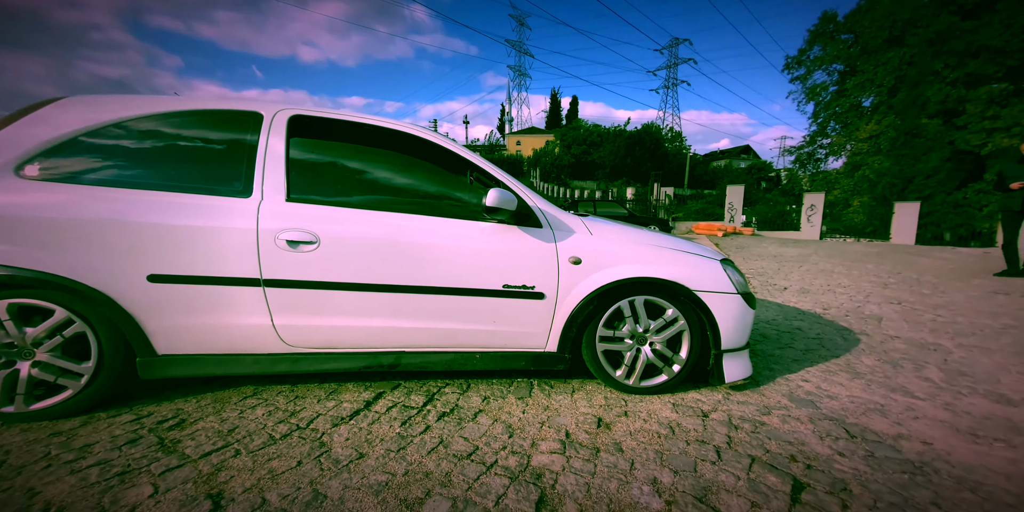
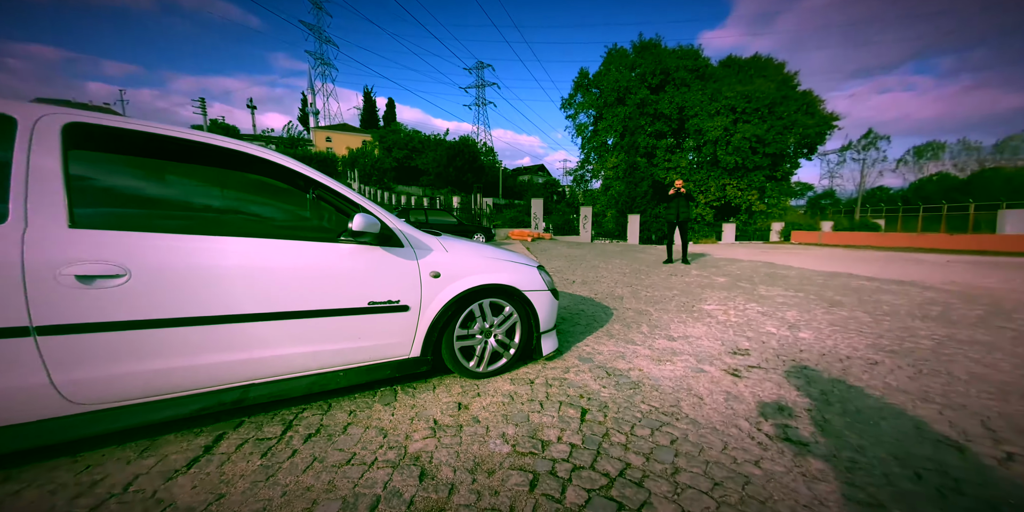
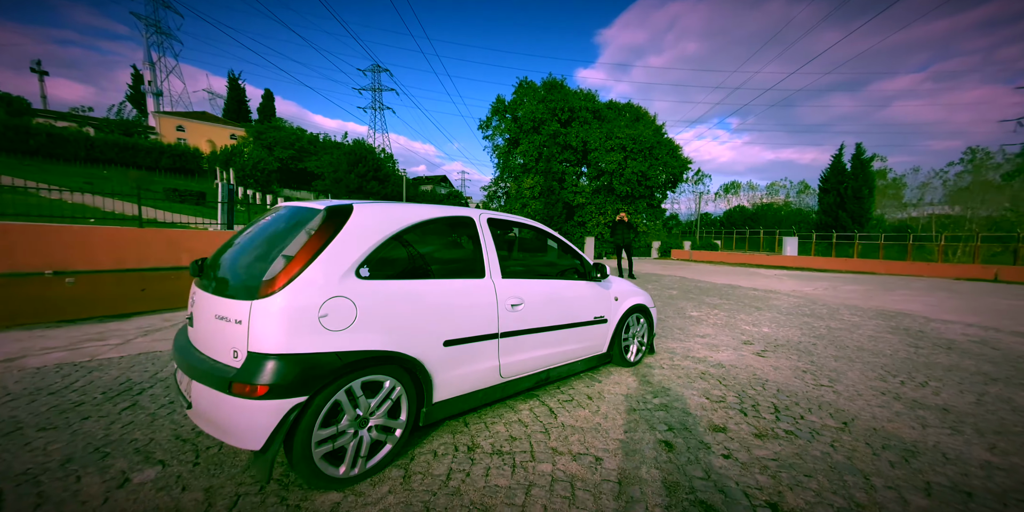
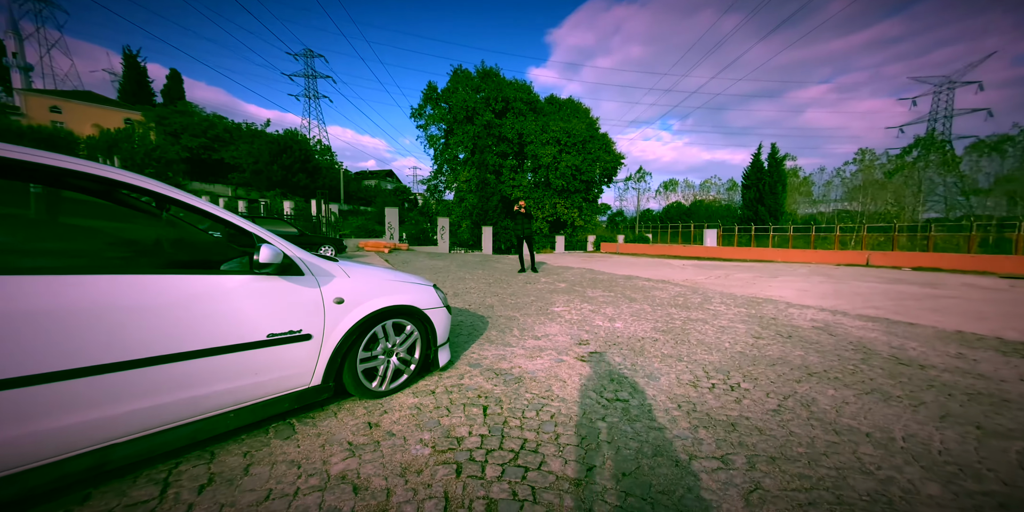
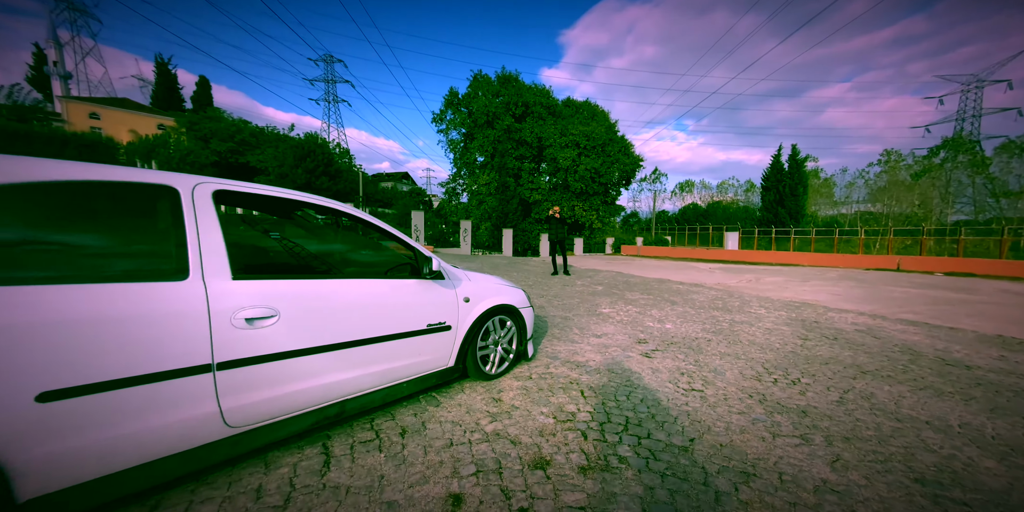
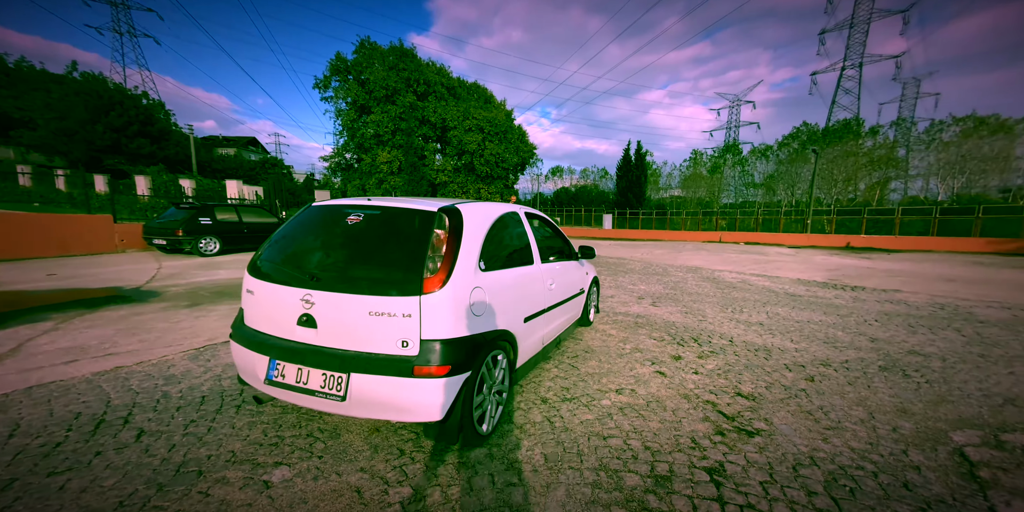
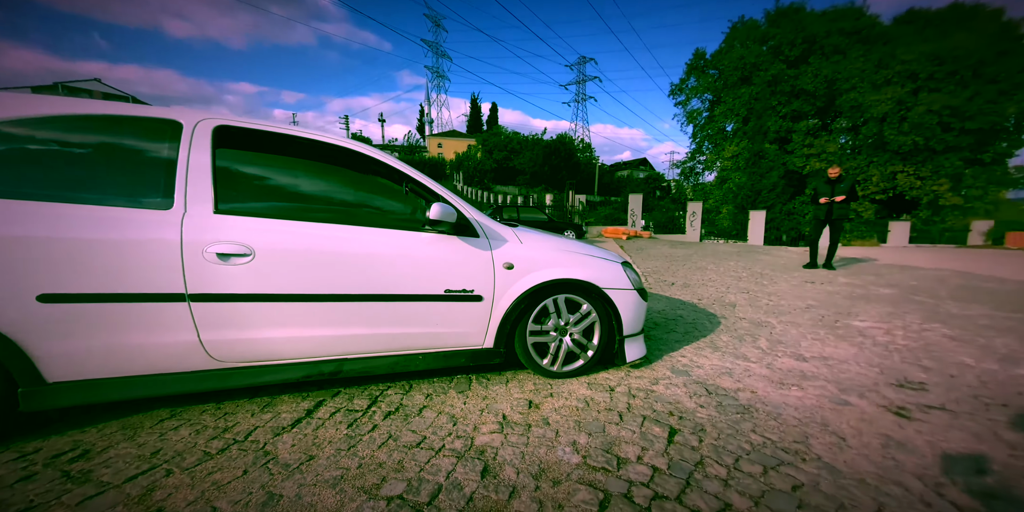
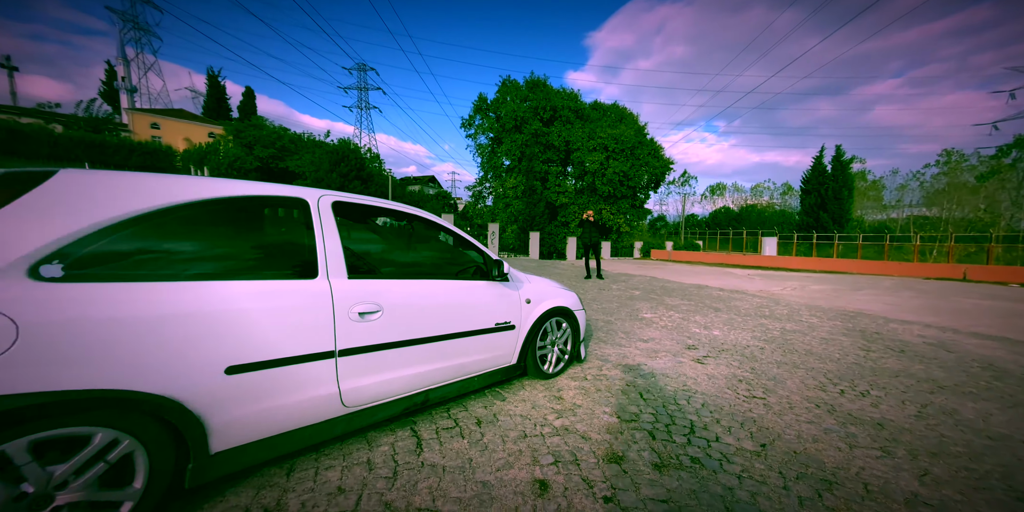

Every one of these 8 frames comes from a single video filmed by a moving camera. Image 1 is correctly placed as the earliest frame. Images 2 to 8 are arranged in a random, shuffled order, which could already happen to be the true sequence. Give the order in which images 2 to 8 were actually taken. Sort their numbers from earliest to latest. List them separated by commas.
7, 2, 4, 5, 8, 3, 6
